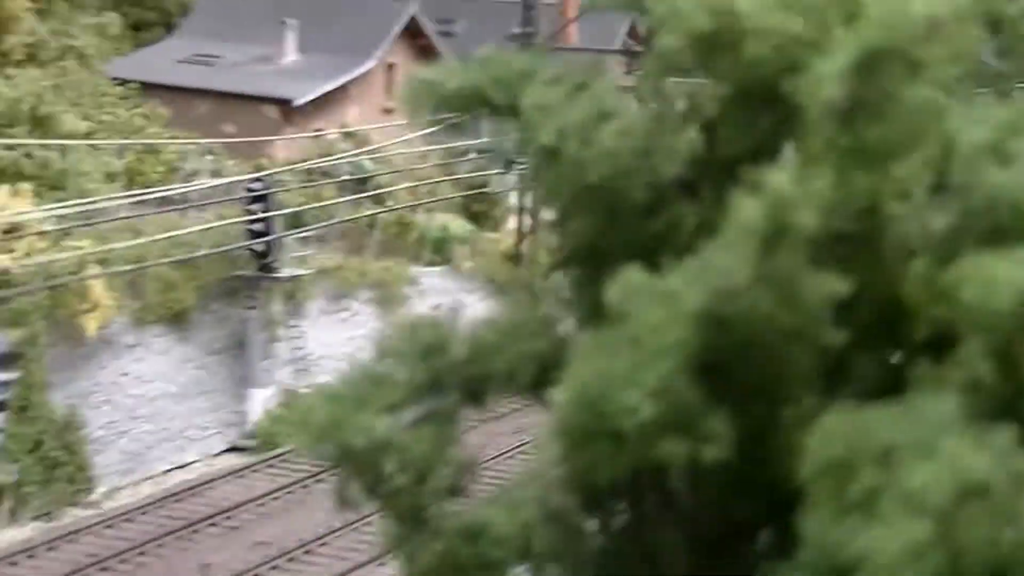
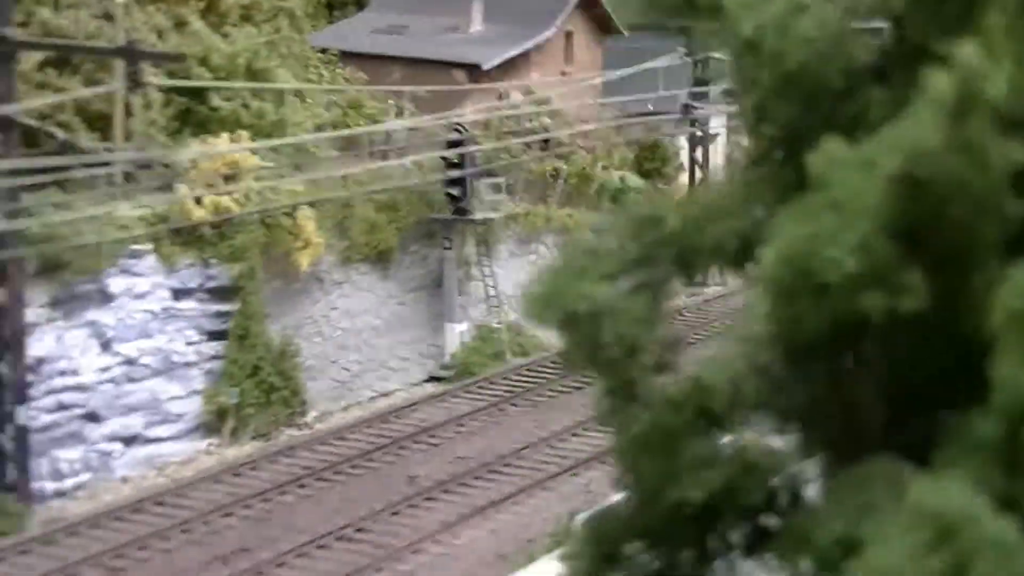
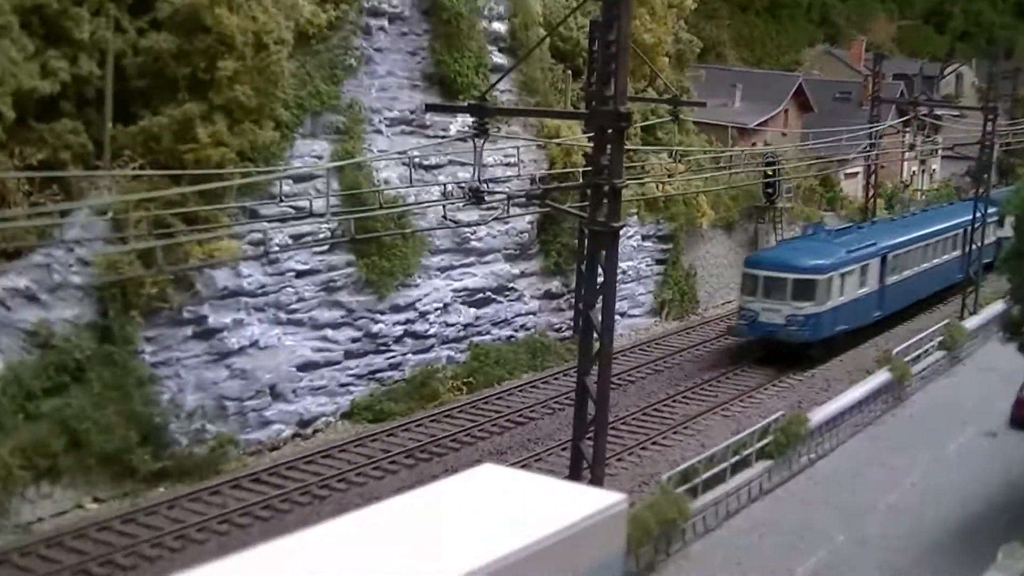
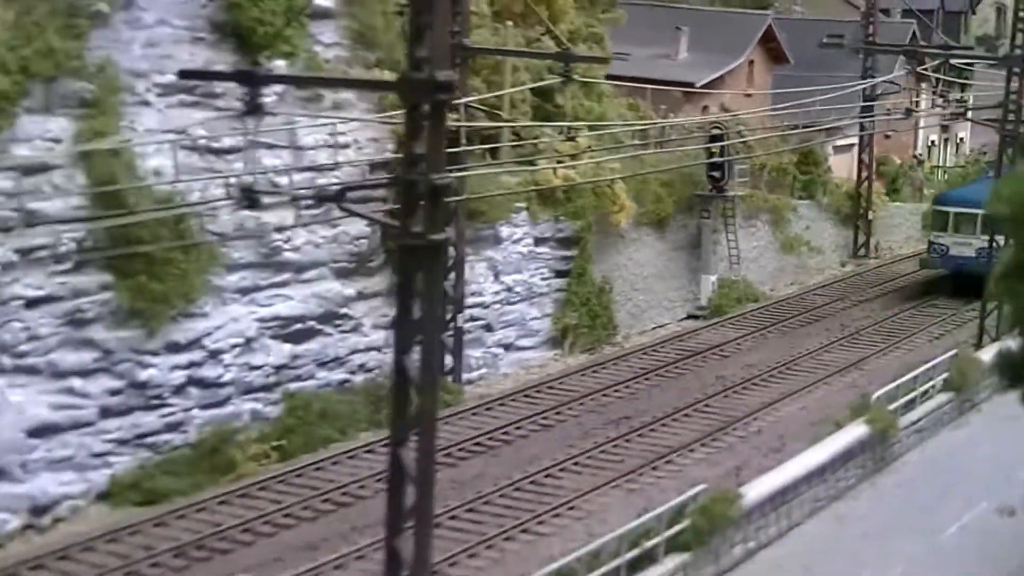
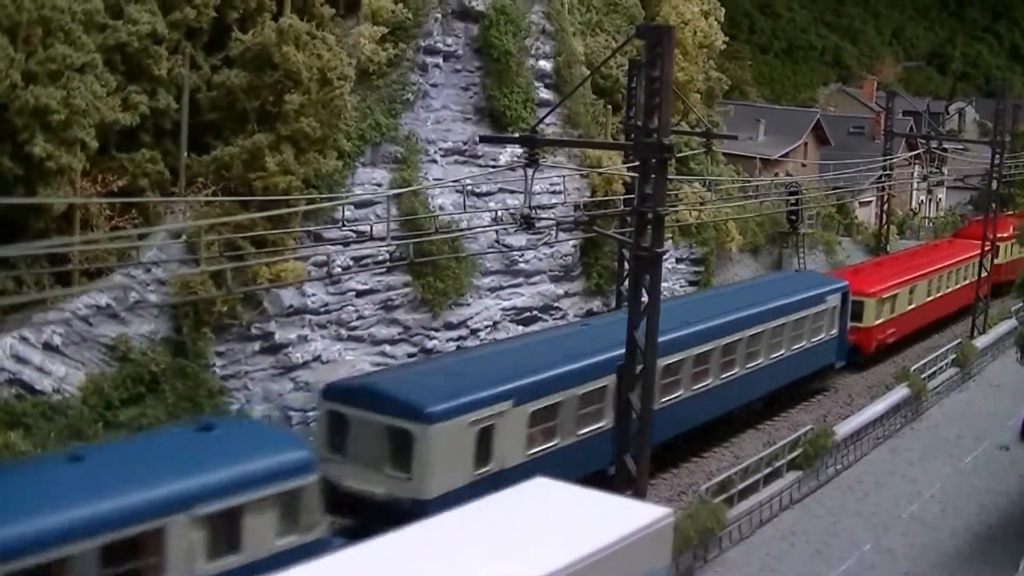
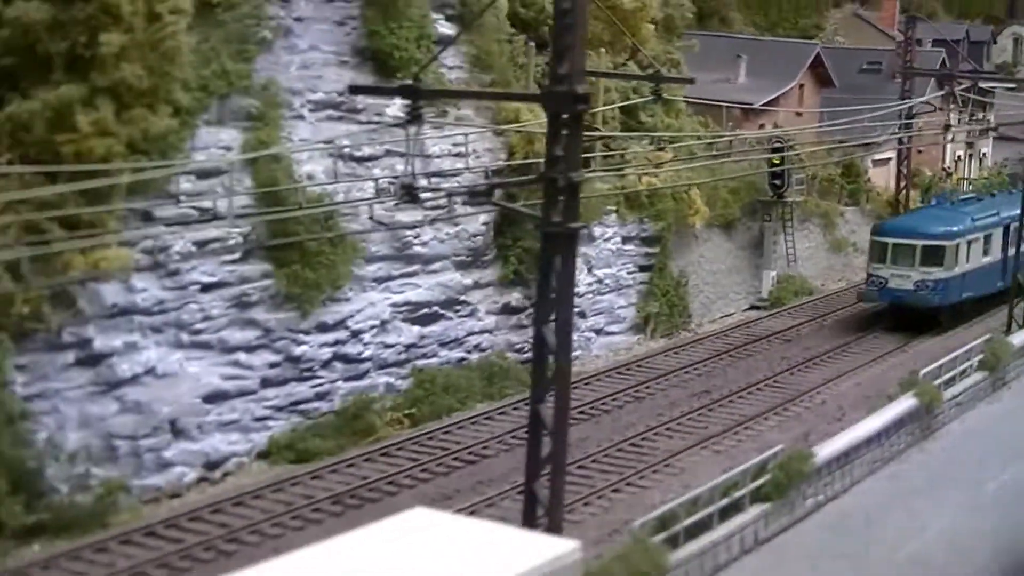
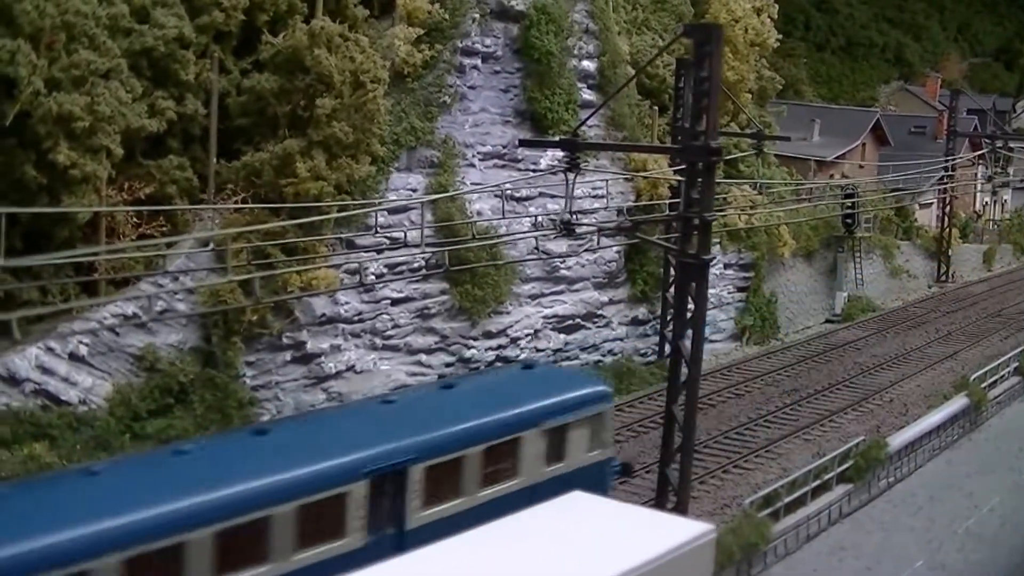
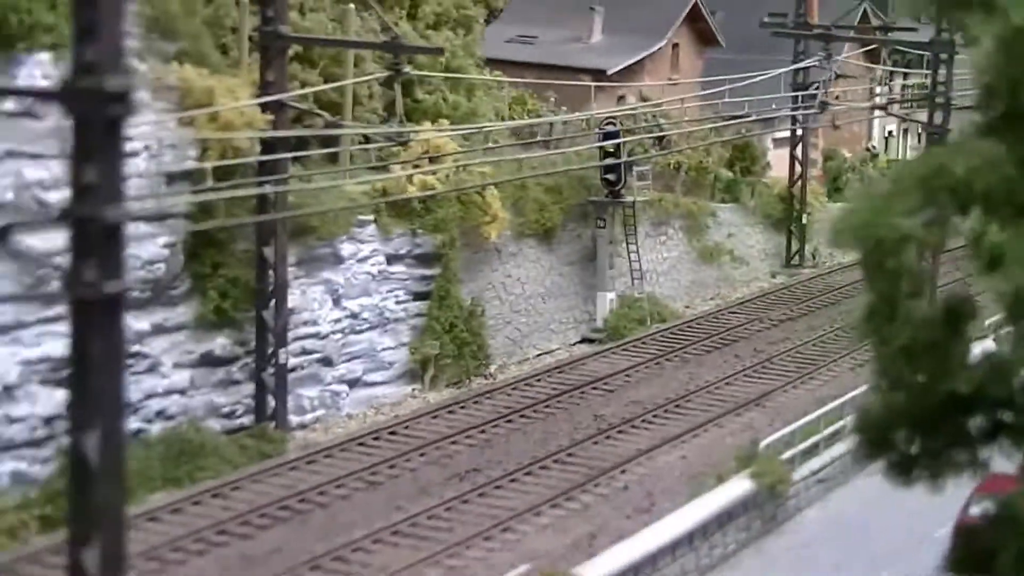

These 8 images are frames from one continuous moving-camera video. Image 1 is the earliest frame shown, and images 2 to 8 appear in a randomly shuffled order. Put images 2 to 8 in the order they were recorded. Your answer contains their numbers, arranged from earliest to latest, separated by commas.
2, 8, 4, 6, 3, 5, 7
